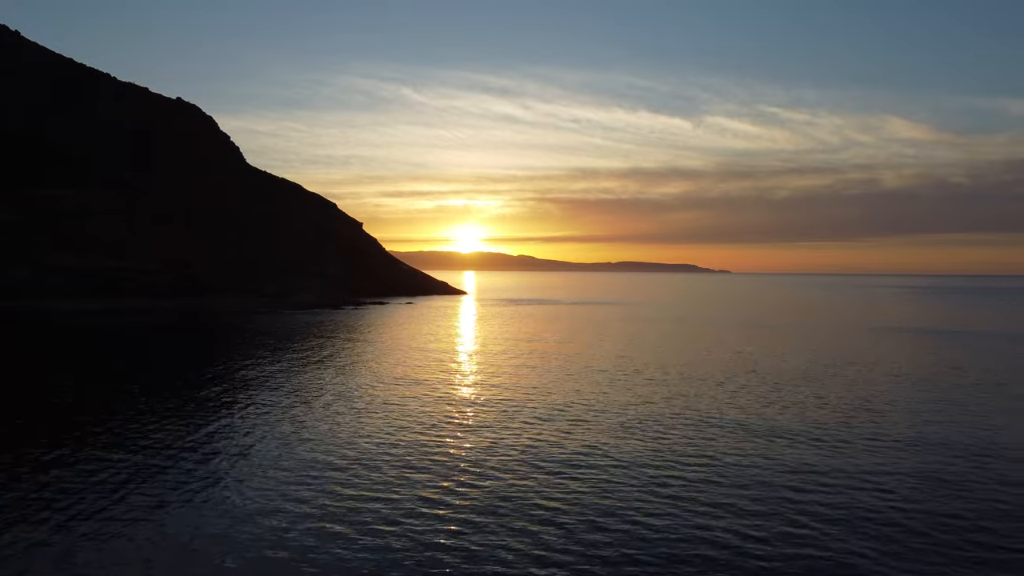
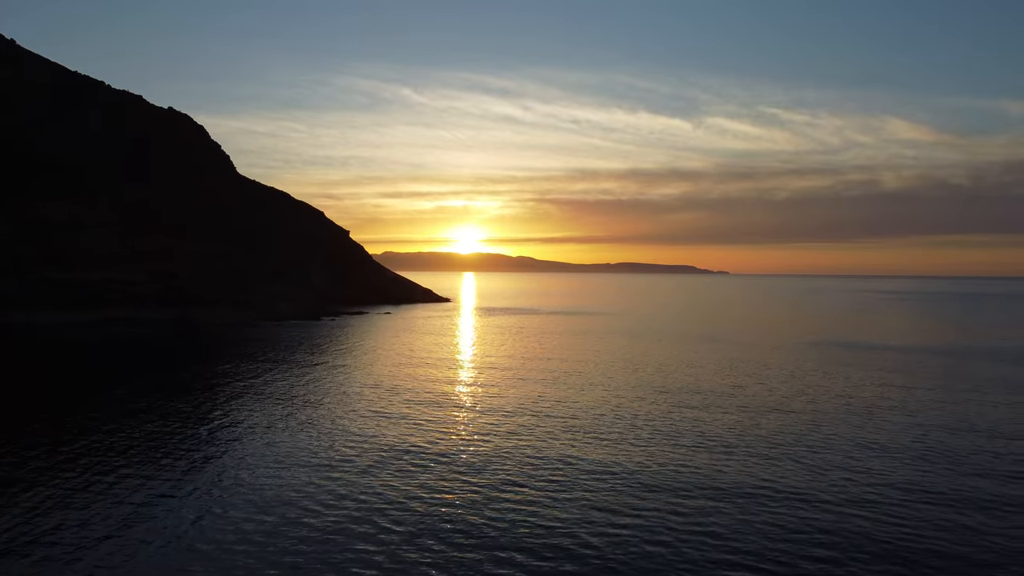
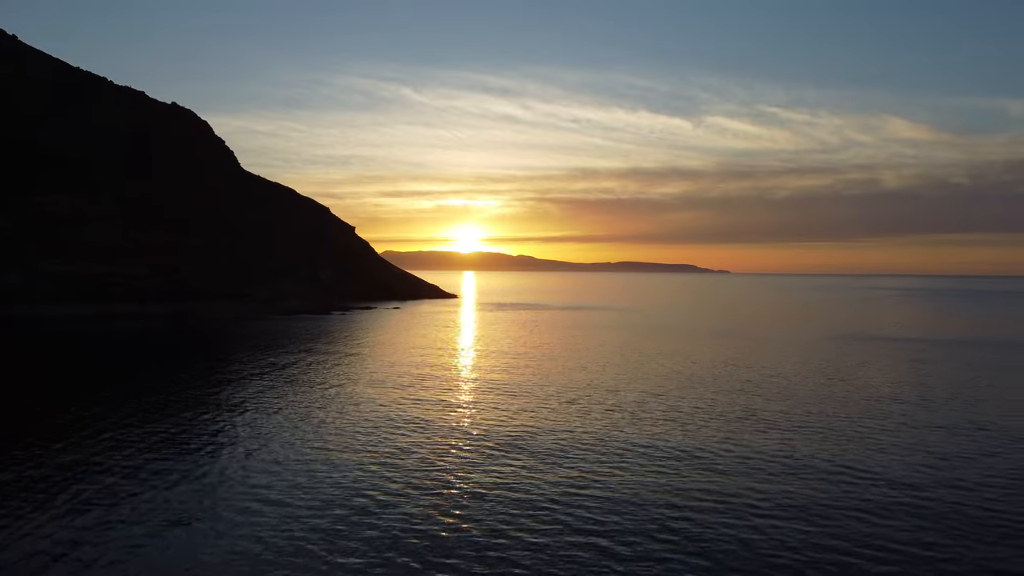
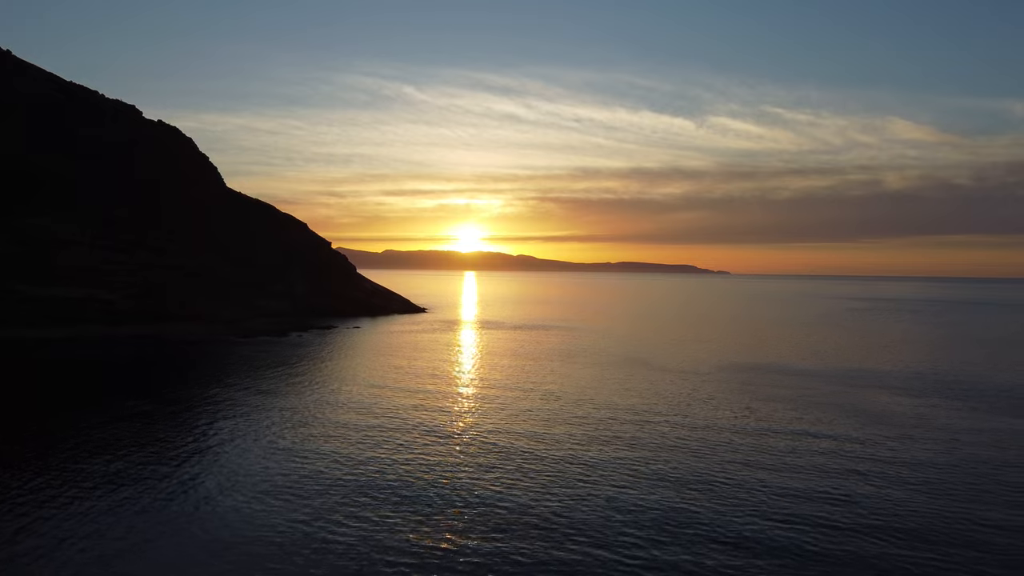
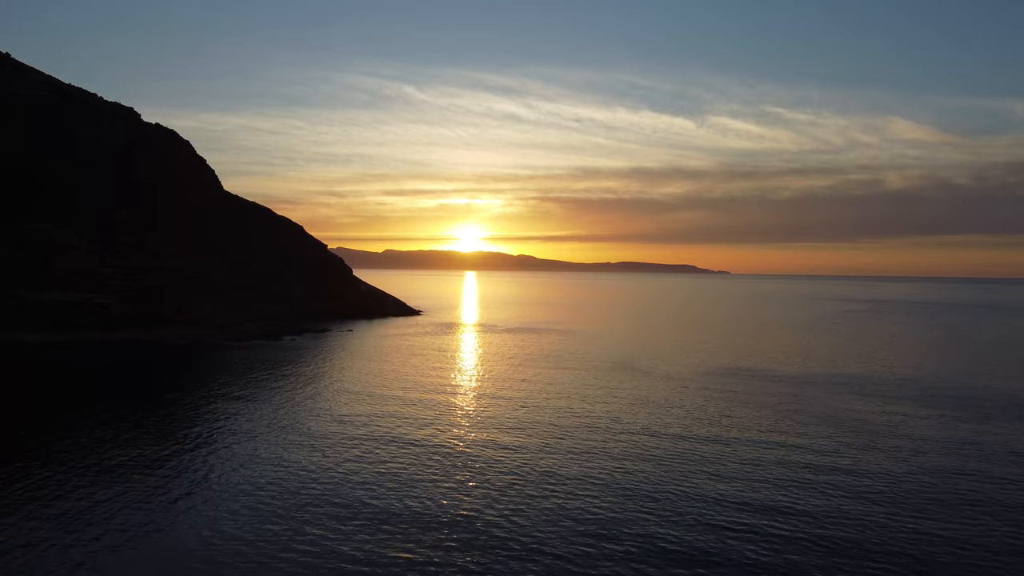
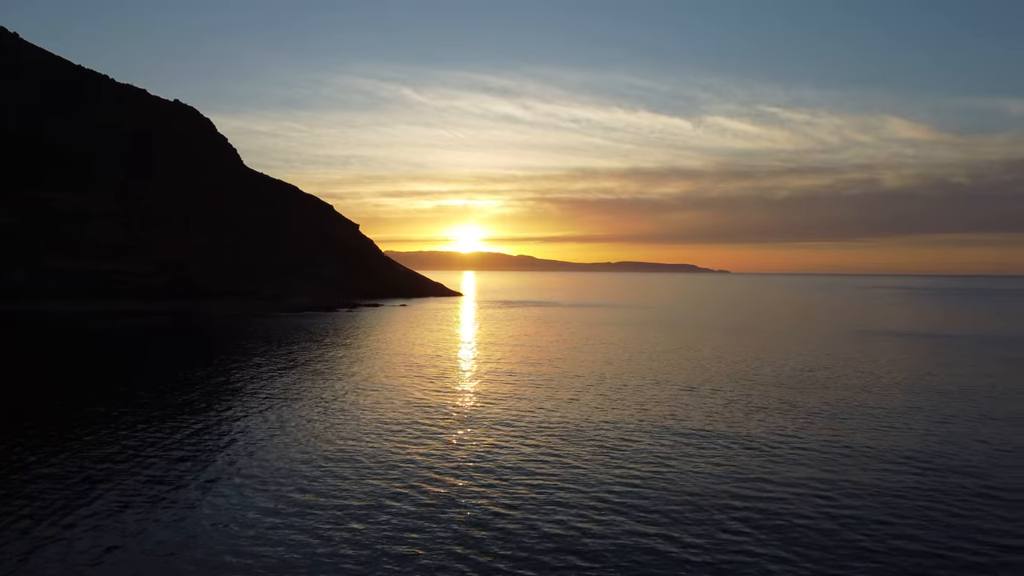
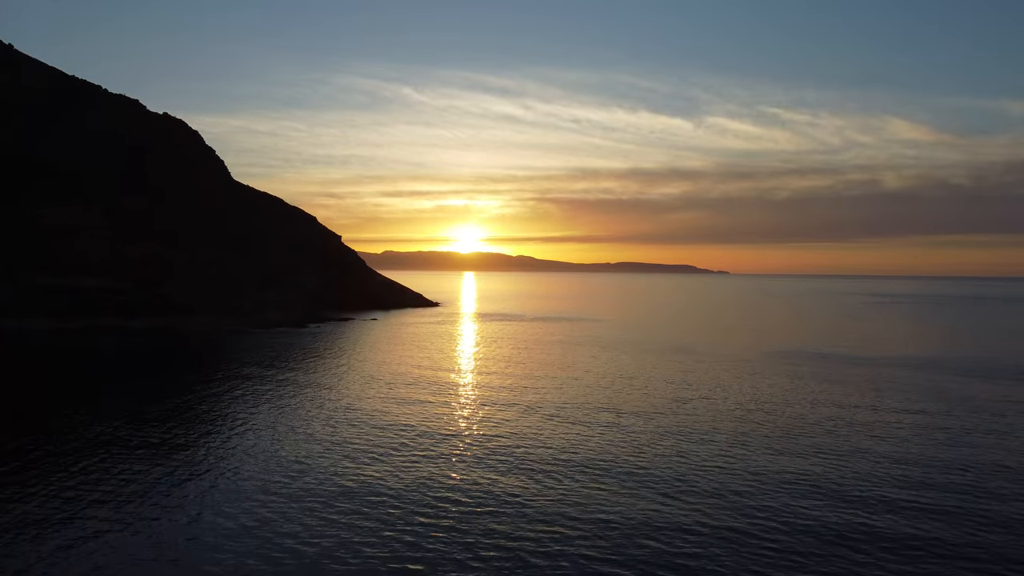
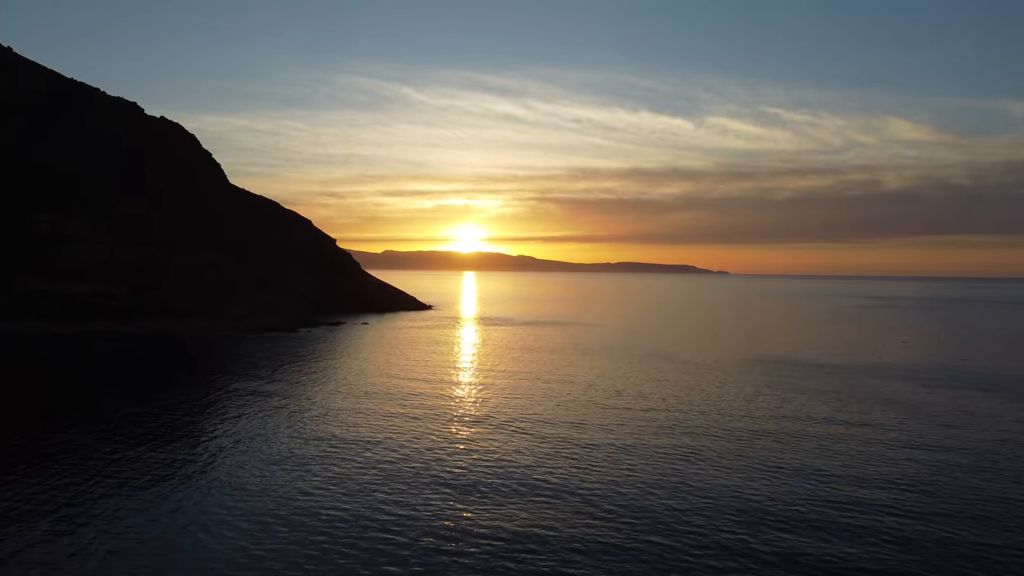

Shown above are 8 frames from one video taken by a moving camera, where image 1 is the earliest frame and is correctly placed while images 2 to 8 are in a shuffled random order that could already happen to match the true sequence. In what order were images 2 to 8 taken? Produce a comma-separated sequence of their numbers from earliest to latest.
6, 3, 2, 7, 8, 4, 5
